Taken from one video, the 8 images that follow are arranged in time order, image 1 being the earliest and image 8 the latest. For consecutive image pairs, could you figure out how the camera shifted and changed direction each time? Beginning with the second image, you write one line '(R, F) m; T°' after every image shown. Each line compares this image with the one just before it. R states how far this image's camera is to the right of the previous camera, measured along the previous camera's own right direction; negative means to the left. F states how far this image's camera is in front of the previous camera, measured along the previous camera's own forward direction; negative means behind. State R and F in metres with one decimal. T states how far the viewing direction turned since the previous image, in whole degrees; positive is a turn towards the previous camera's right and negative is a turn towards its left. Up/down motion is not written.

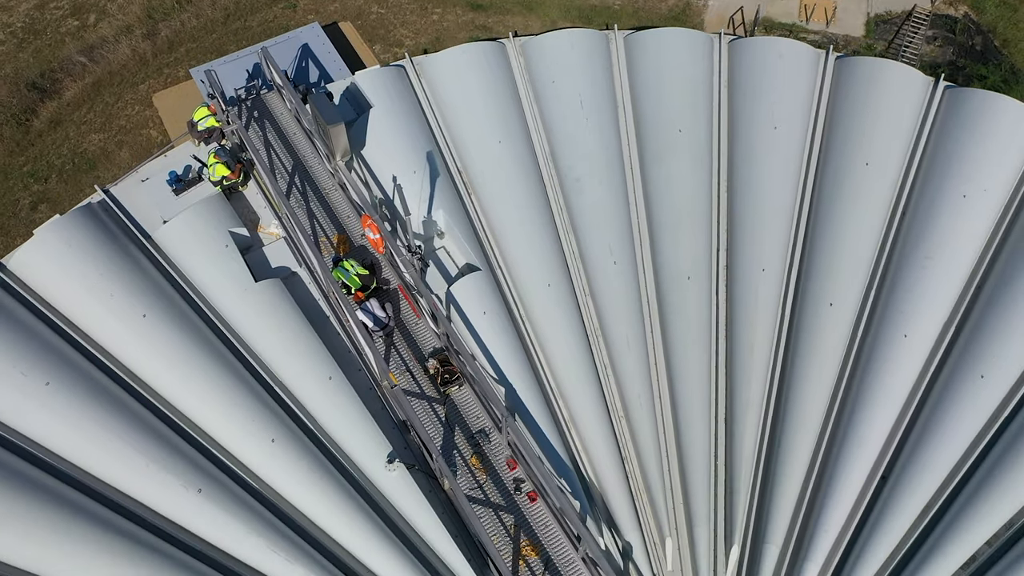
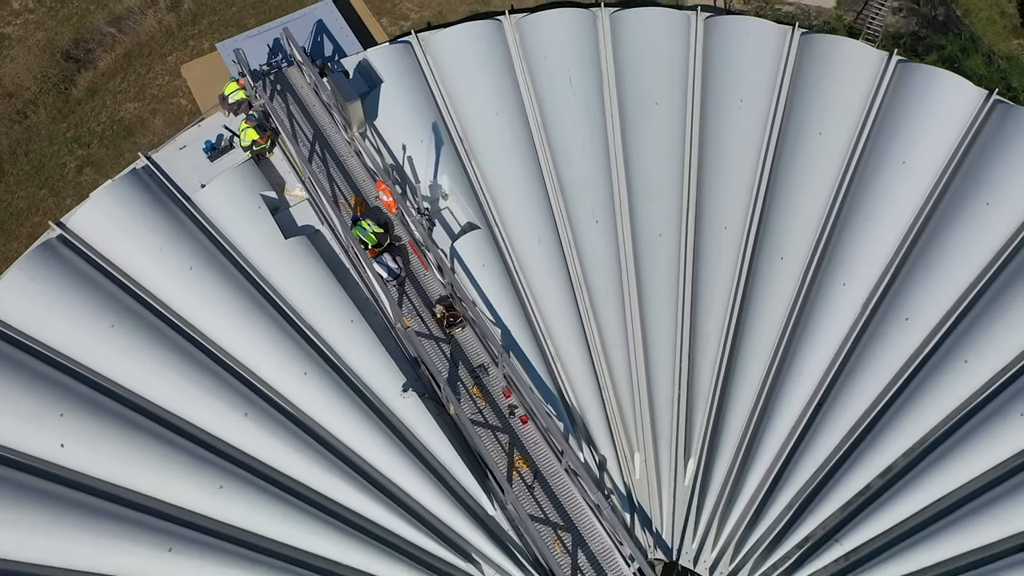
(+0.1, -2.7) m; 0°
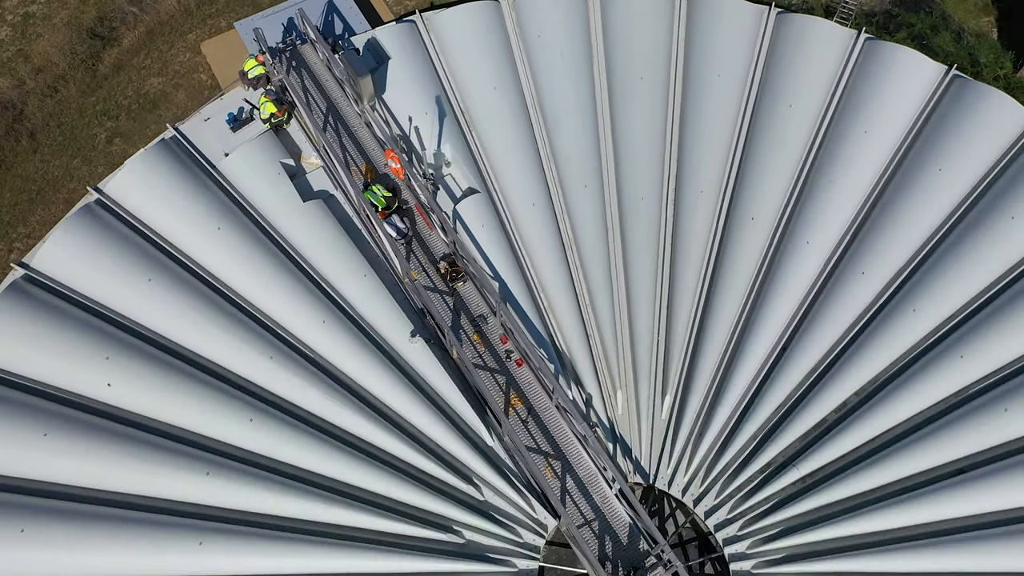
(+0.1, -2.1) m; 0°
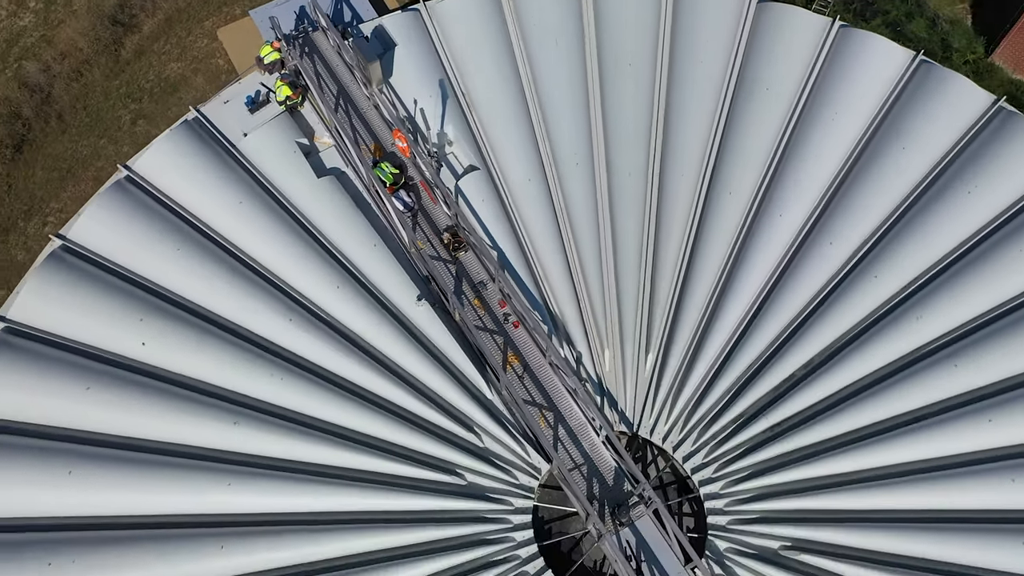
(+0.1, -2.0) m; 0°
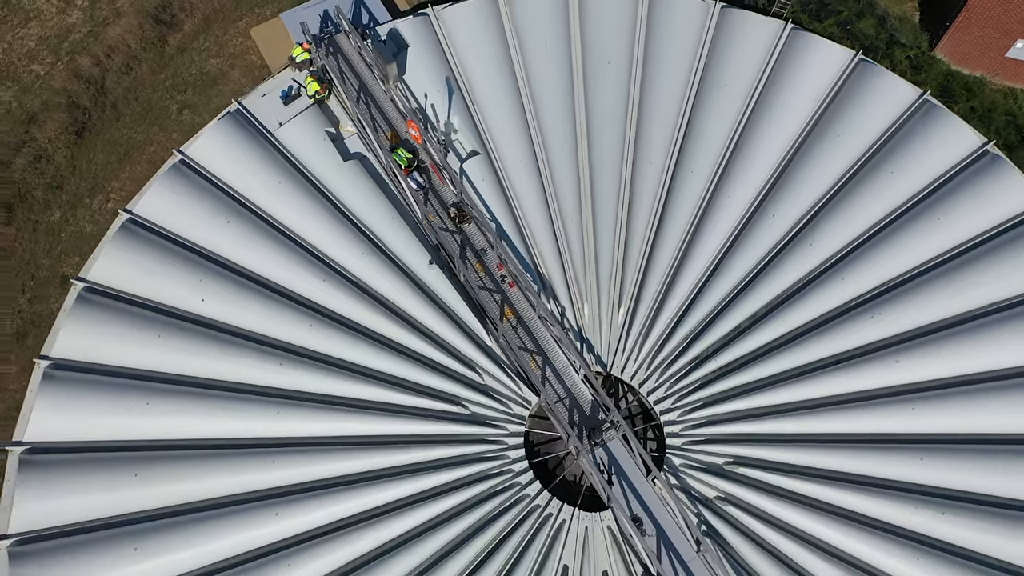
(+0.1, -4.5) m; 0°
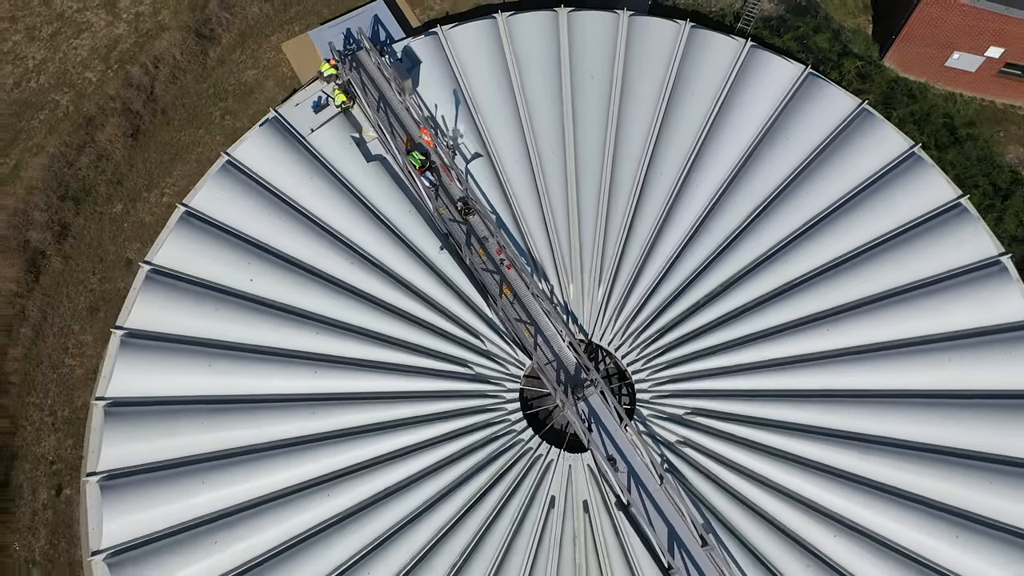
(+0.1, -5.2) m; 0°
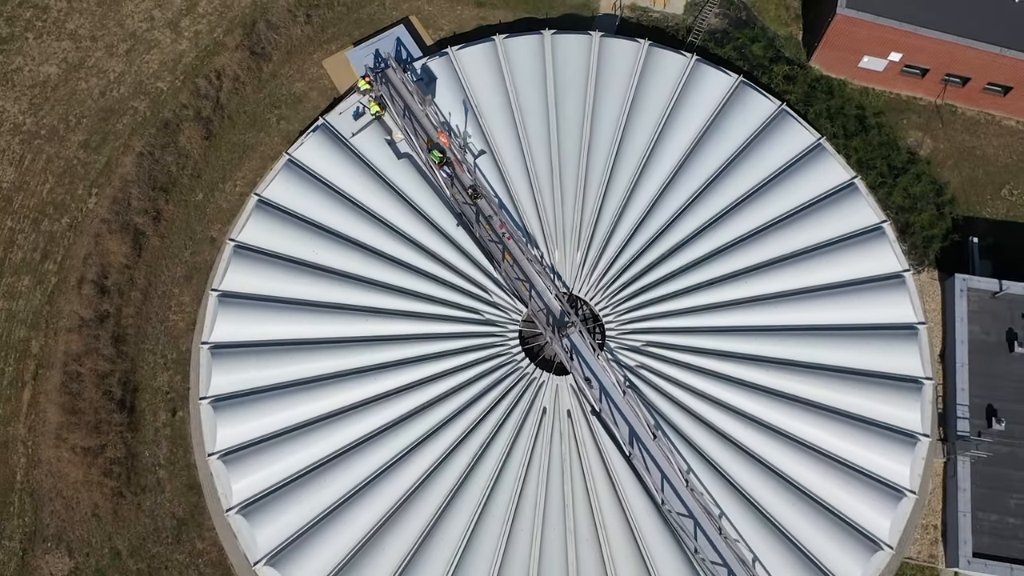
(-0.2, -10.1) m; 0°
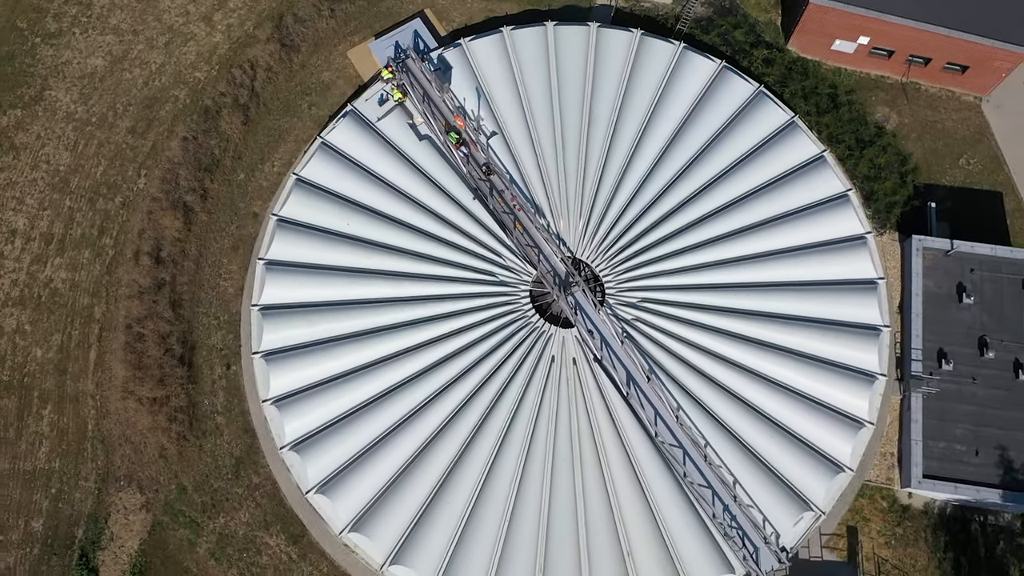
(-0.8, -5.8) m; 0°
